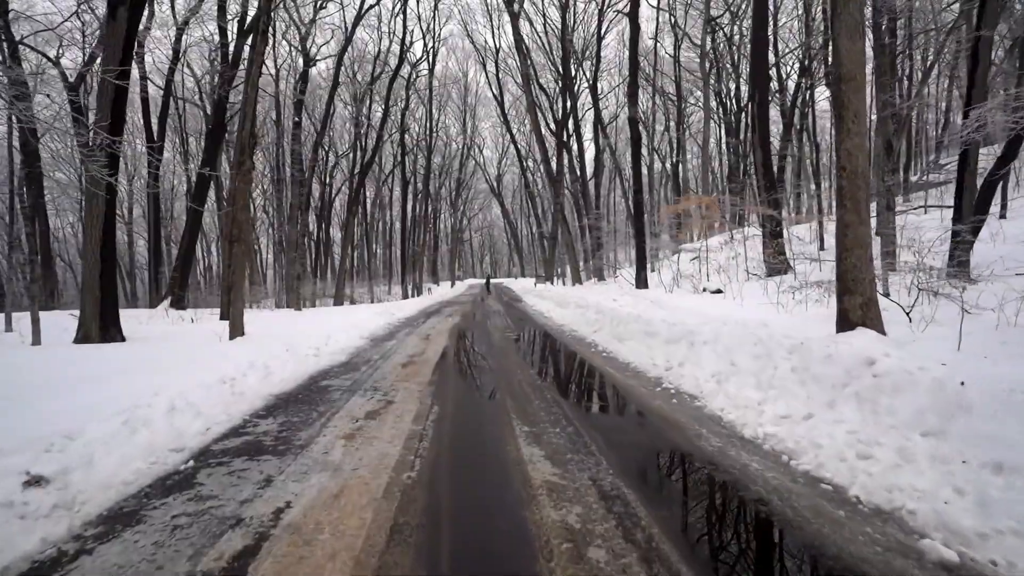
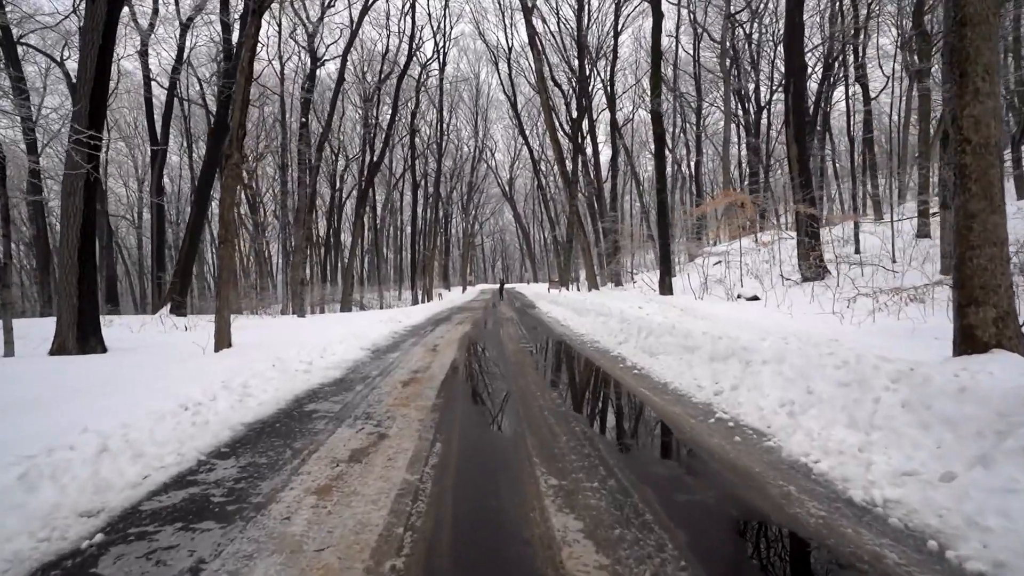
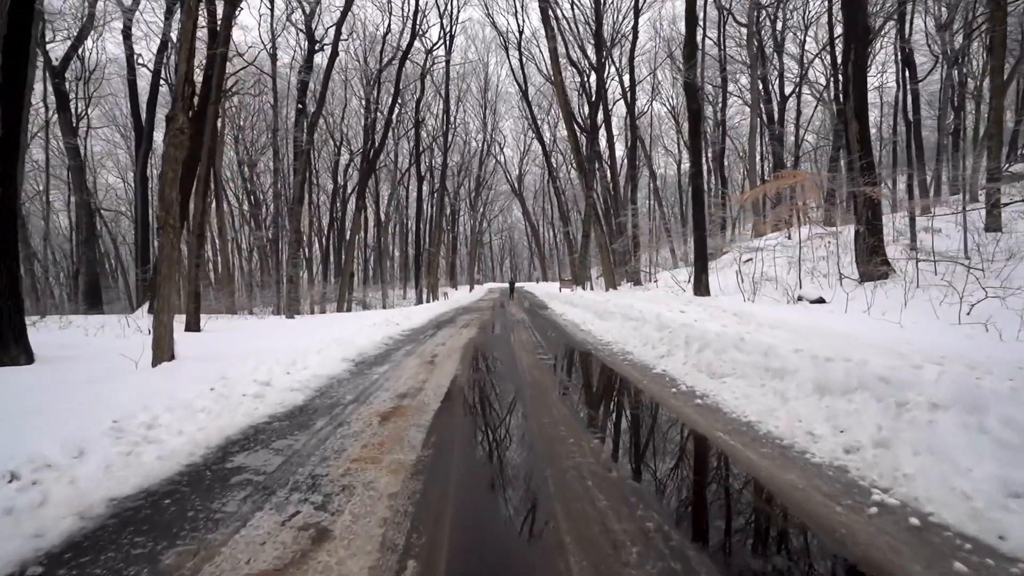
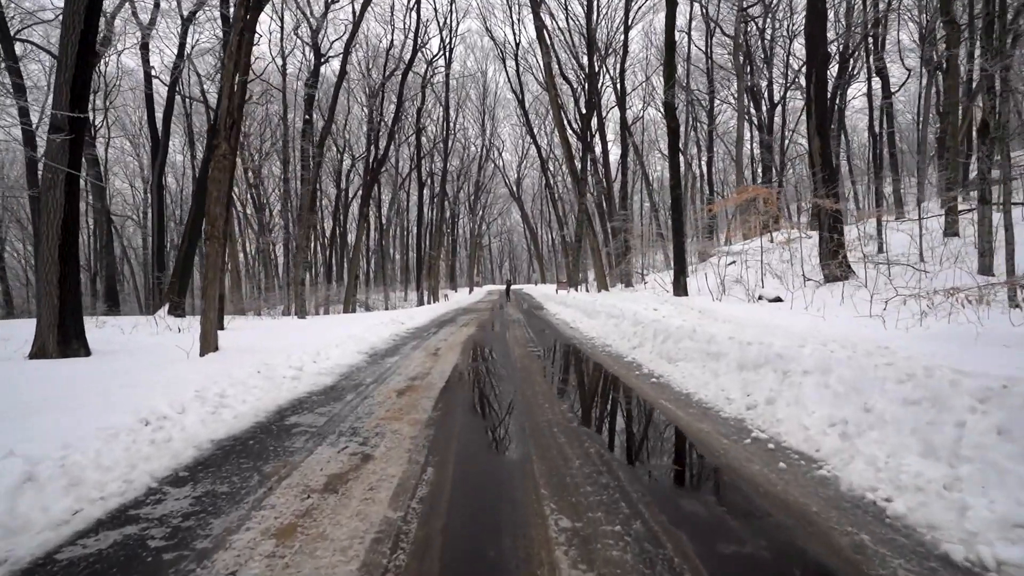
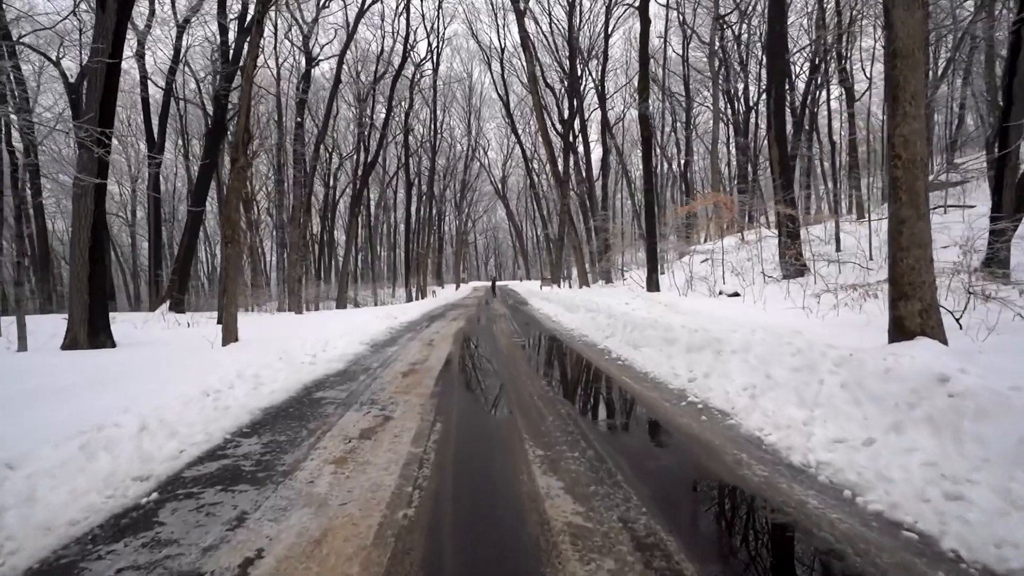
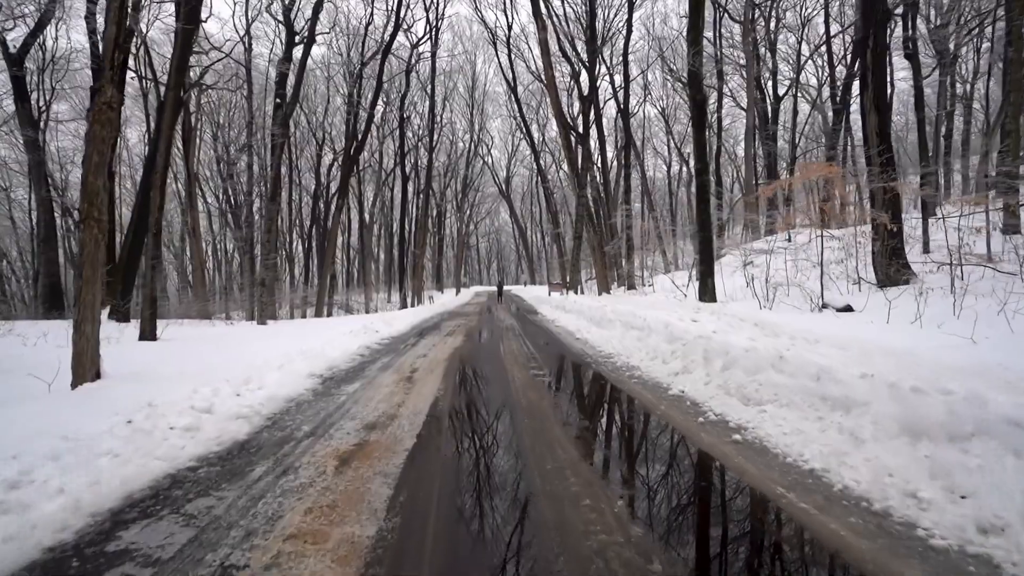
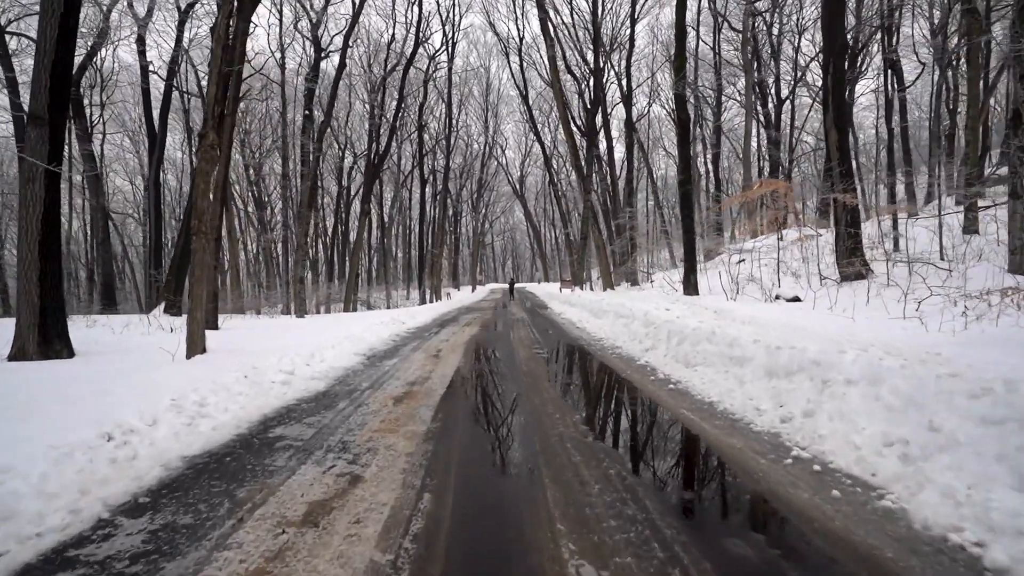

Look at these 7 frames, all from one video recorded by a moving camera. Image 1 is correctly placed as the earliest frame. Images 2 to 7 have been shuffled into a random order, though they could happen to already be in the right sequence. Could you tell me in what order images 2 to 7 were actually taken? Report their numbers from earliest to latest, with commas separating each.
5, 2, 4, 7, 3, 6
